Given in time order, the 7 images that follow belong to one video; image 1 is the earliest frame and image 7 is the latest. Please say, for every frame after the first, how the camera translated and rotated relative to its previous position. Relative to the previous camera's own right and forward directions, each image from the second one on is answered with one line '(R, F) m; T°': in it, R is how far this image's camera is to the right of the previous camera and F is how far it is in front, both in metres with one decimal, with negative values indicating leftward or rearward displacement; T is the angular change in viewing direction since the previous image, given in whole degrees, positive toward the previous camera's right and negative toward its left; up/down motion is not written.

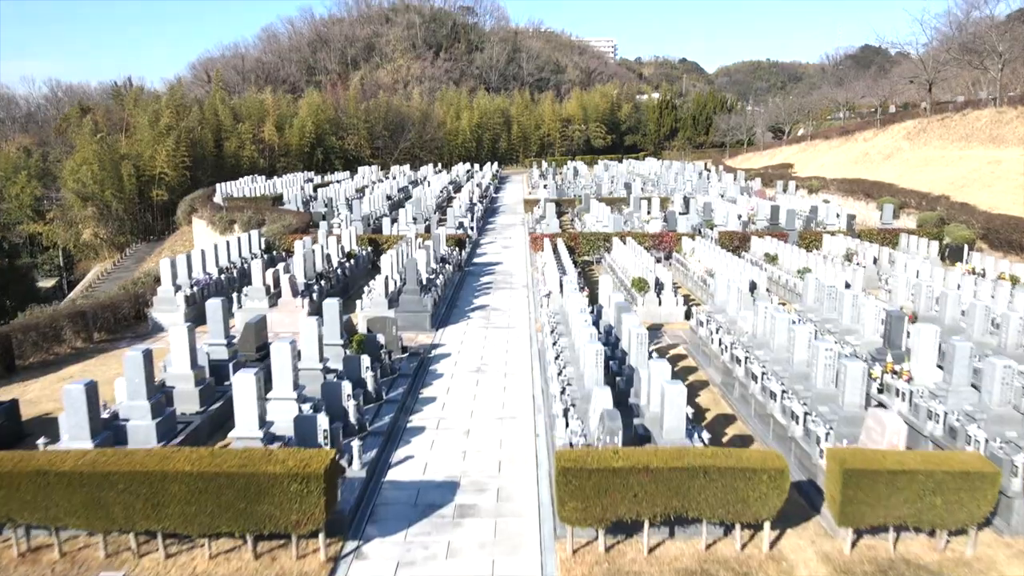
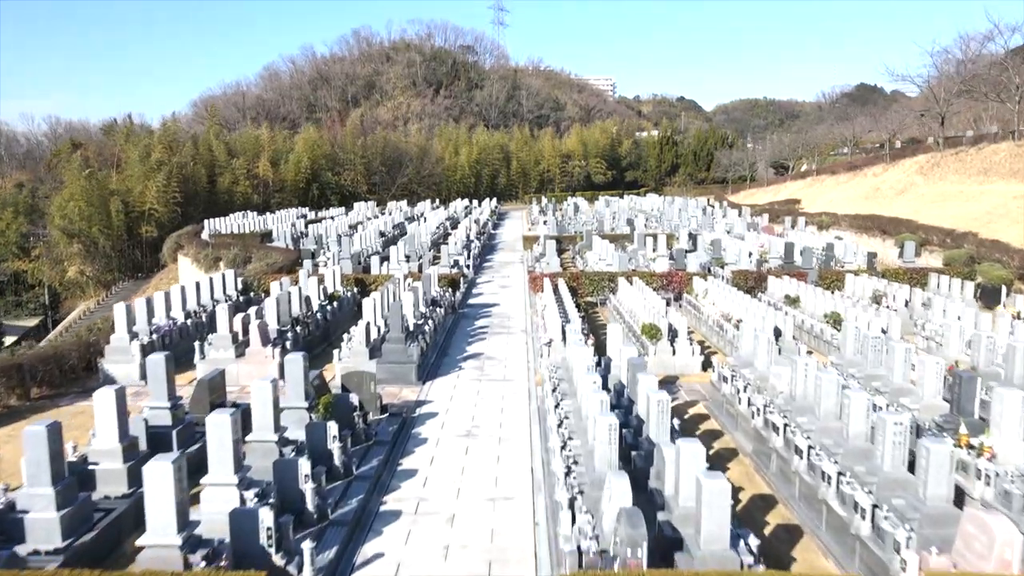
(+0.1, +1.3) m; 0°
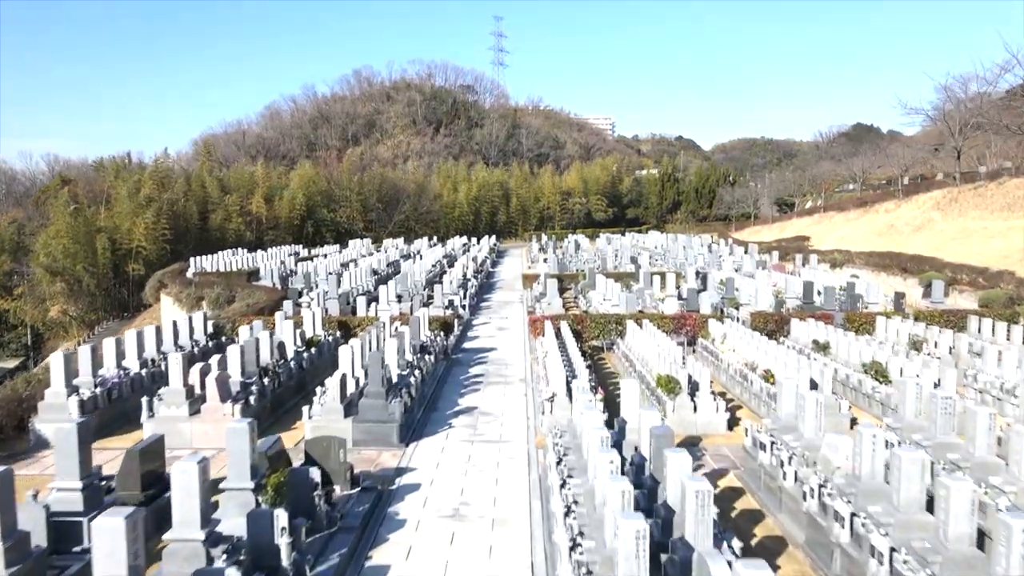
(0.0, +1.4) m; 0°
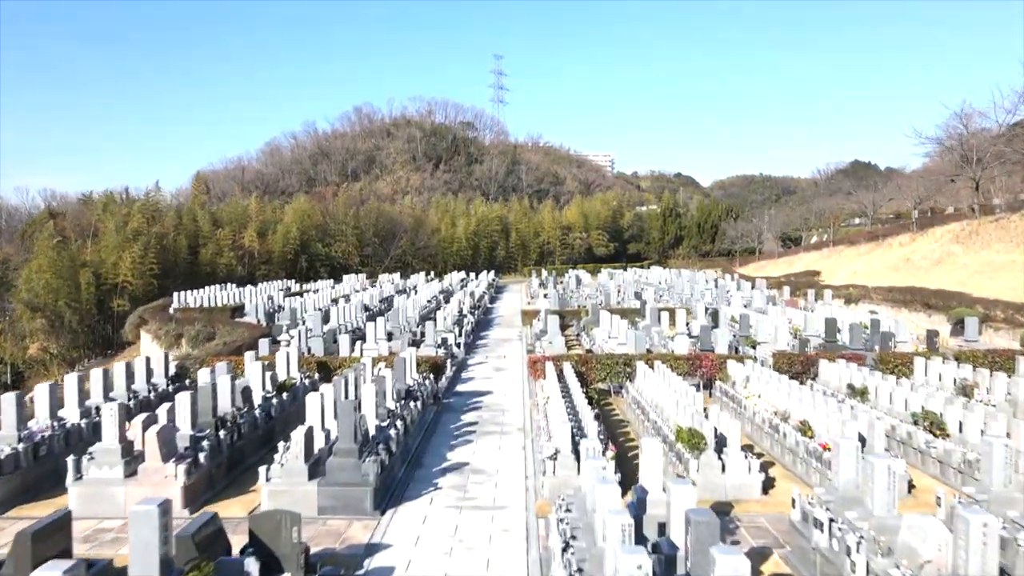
(0.0, +1.4) m; 0°
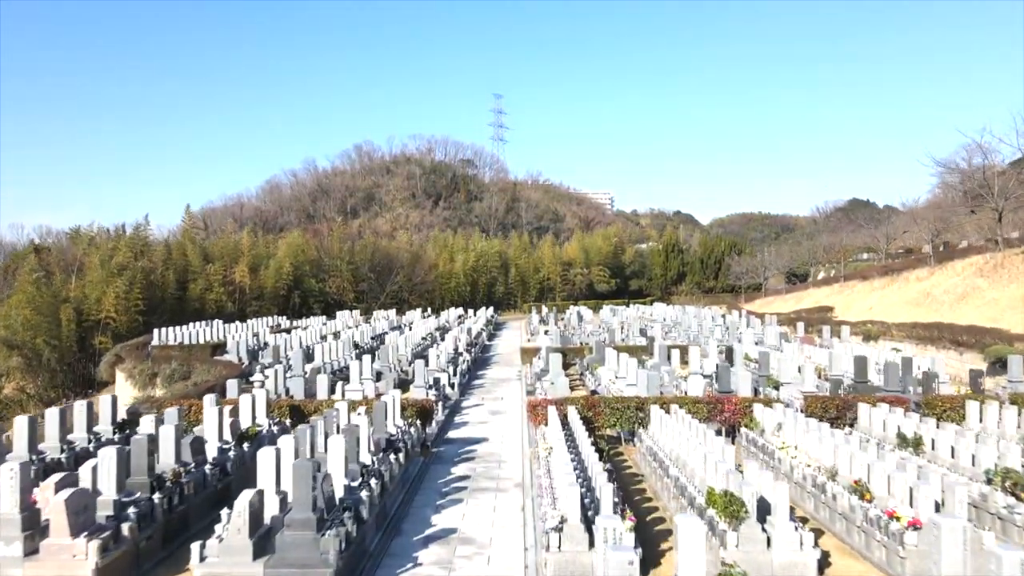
(0.0, +1.5) m; 0°
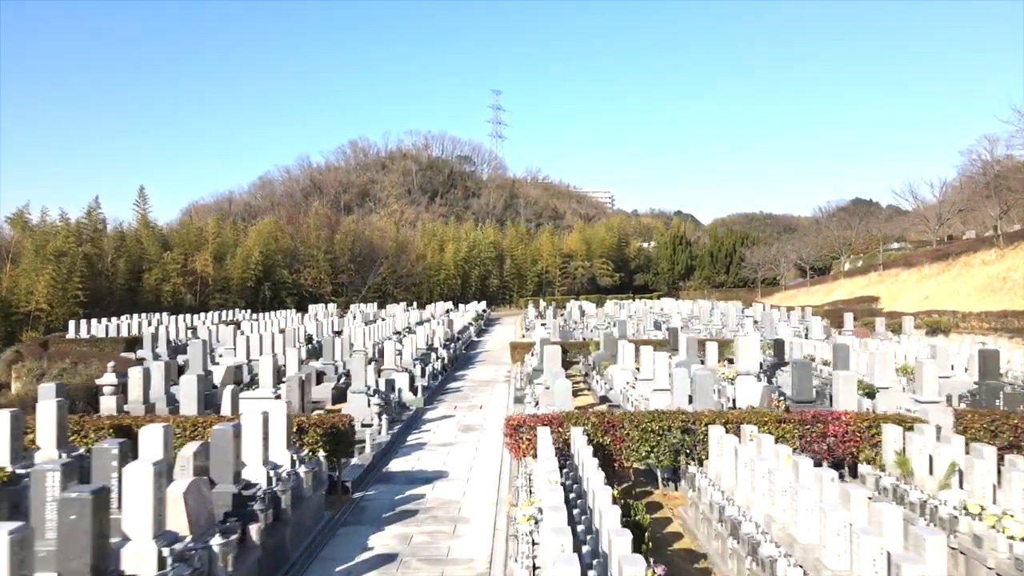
(+0.3, +4.8) m; 0°
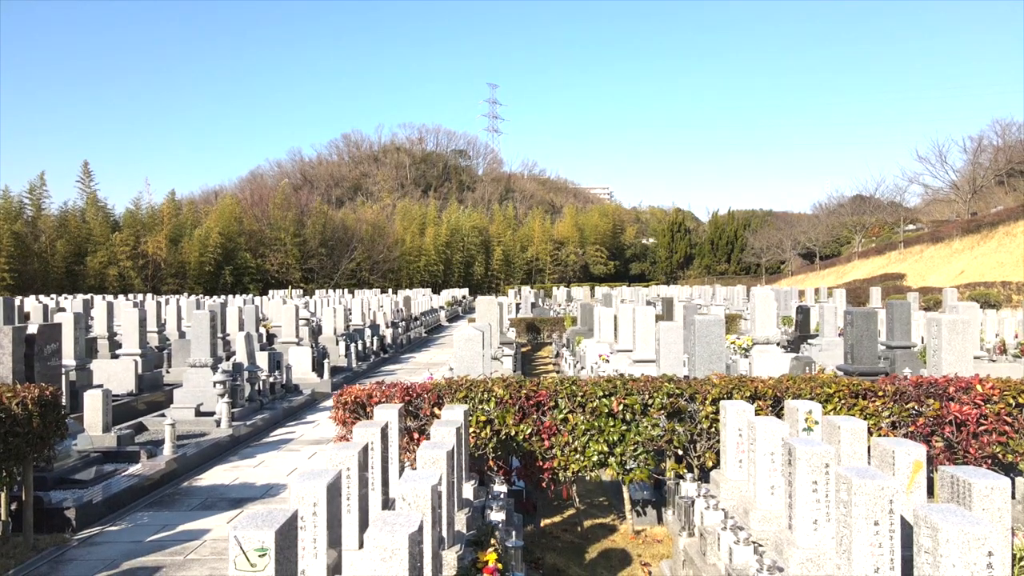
(+0.9, +3.6) m; 0°
